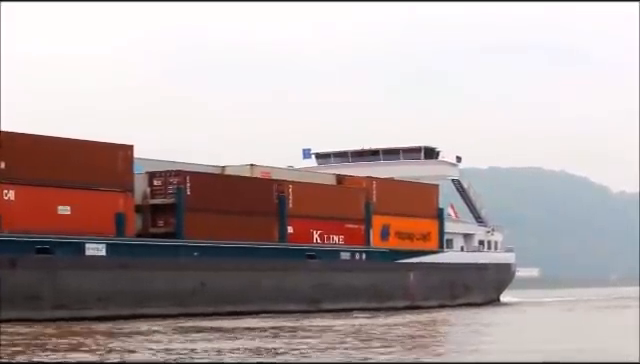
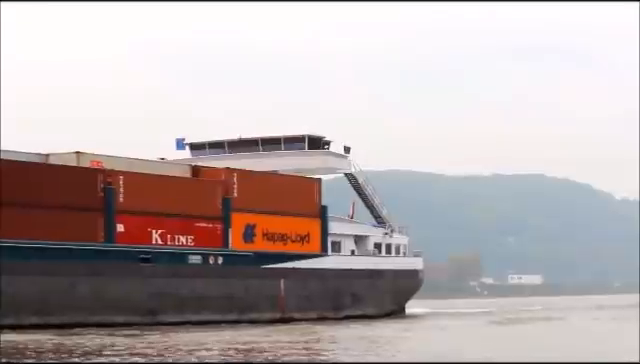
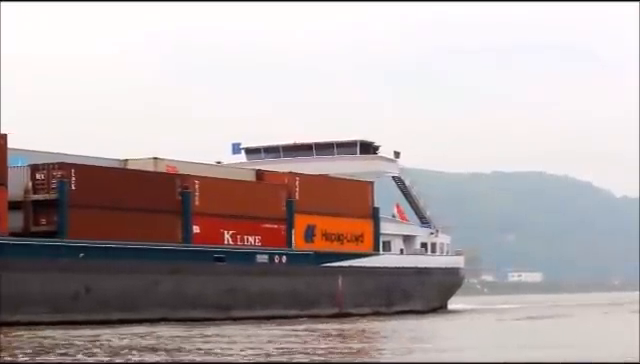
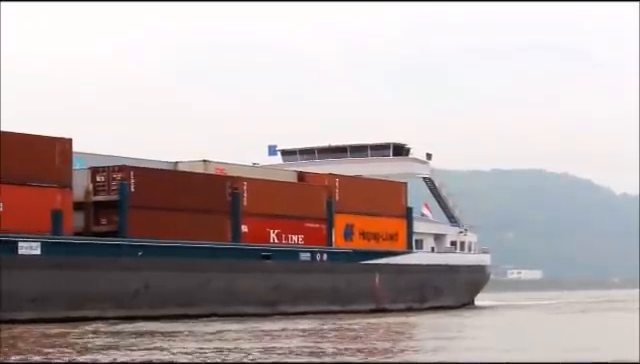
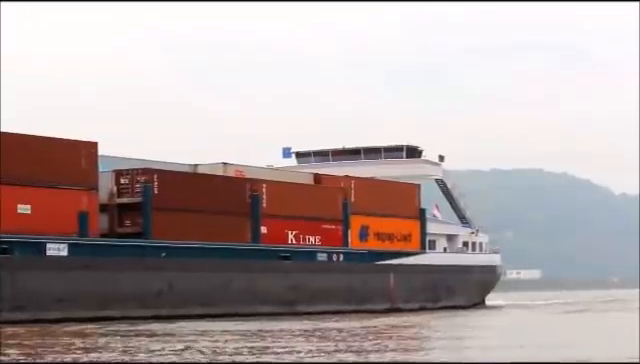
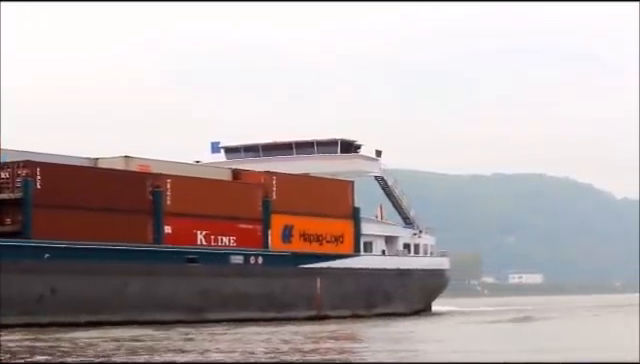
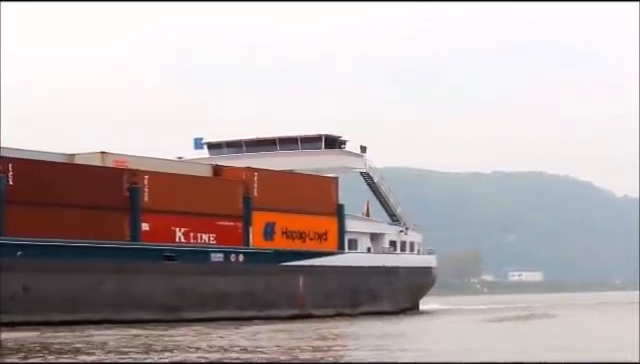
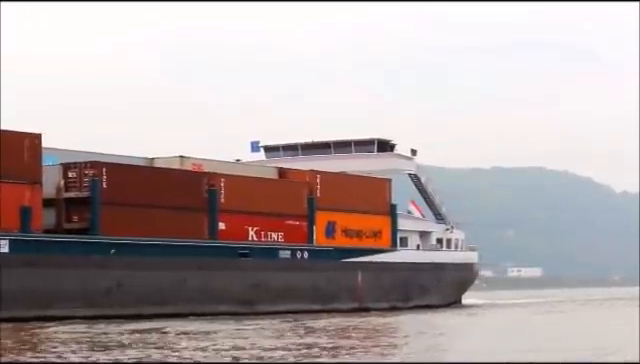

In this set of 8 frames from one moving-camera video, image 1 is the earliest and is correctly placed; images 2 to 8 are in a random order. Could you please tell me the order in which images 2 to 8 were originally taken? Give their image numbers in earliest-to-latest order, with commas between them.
5, 4, 8, 3, 6, 7, 2
